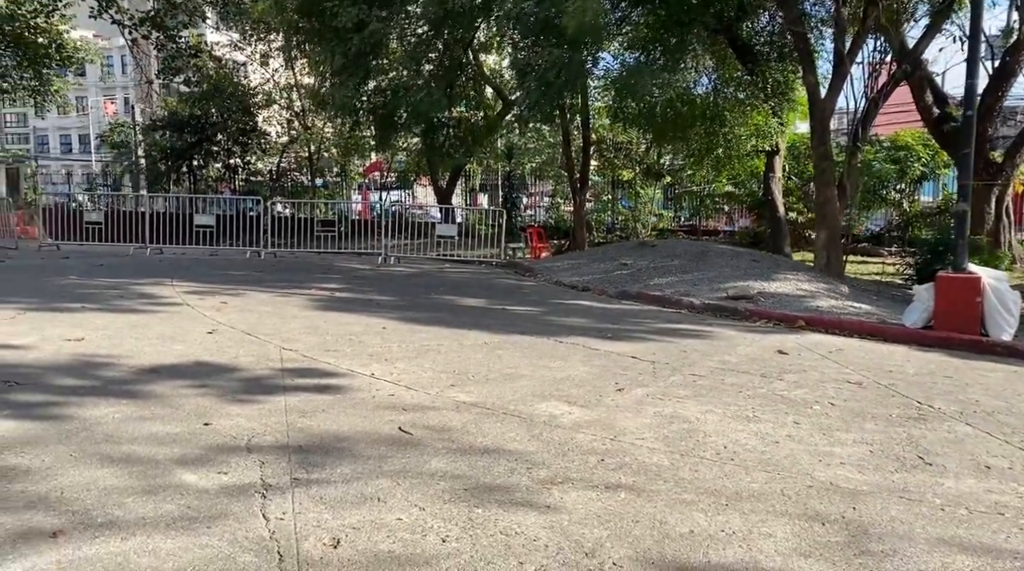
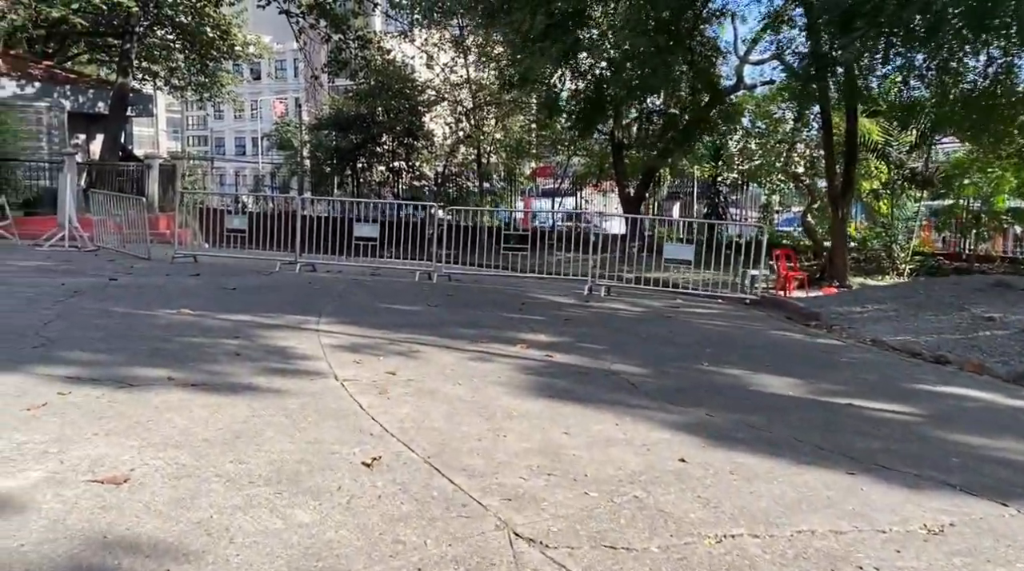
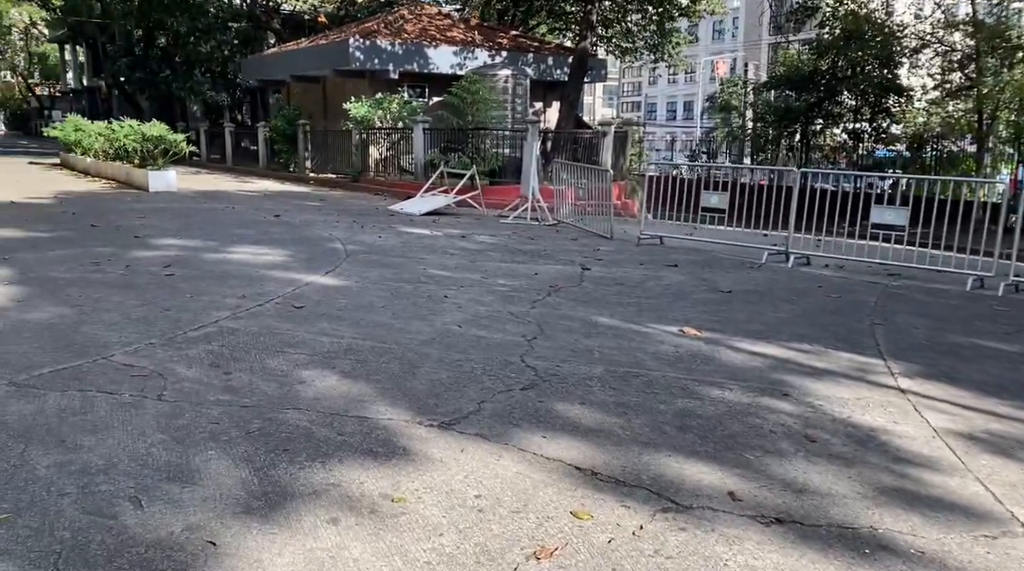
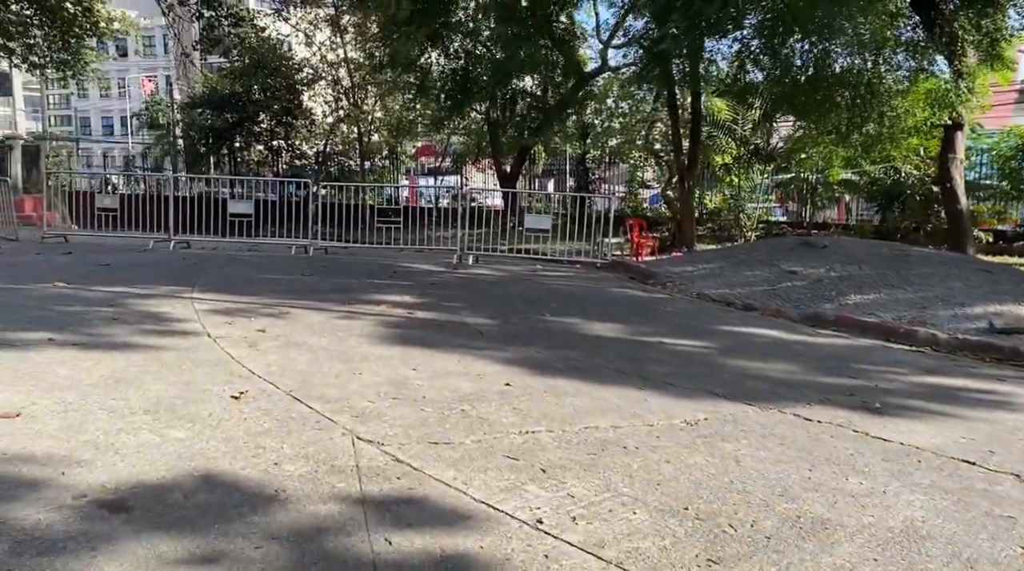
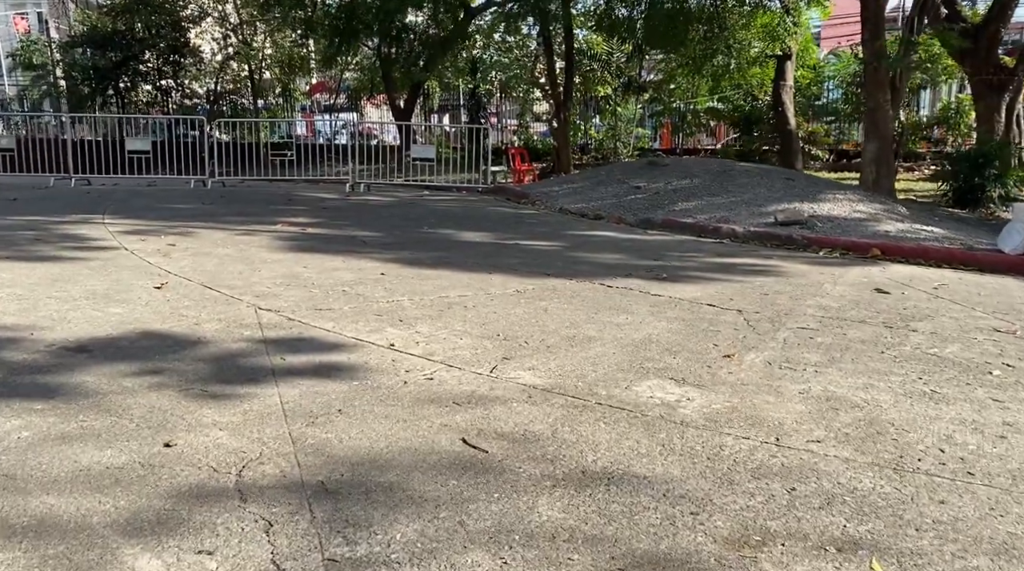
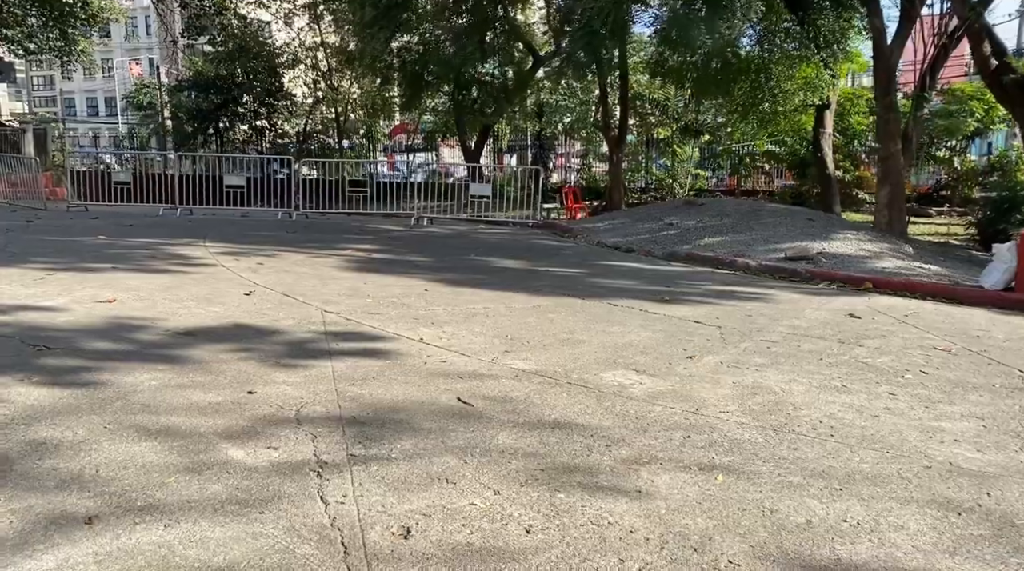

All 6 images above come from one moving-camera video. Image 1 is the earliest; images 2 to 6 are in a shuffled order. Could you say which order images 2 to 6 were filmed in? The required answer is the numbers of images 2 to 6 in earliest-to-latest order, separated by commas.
6, 5, 4, 2, 3
